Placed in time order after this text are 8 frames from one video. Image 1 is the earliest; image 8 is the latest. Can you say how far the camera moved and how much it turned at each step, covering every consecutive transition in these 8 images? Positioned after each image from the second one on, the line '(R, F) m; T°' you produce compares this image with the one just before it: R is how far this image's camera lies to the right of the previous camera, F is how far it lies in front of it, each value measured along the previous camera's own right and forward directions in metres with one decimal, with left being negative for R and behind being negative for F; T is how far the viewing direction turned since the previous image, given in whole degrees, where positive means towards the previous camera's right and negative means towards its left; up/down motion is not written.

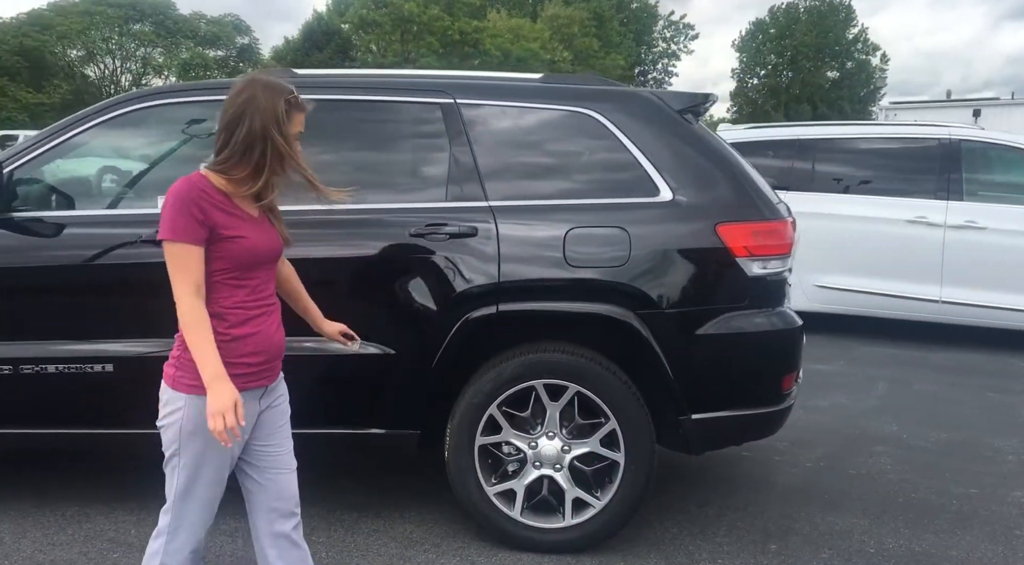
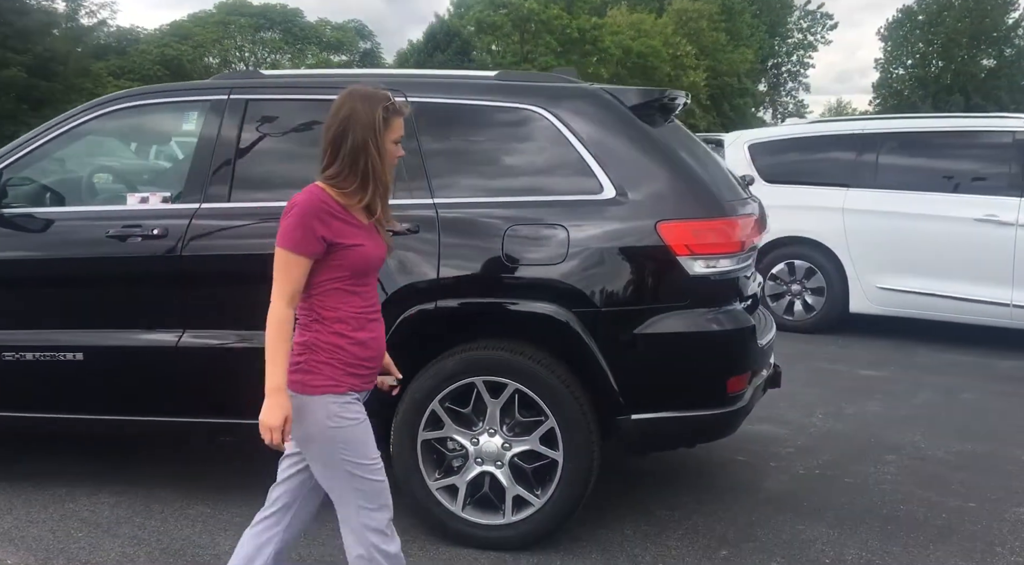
(+0.6, 0.0) m; -7°
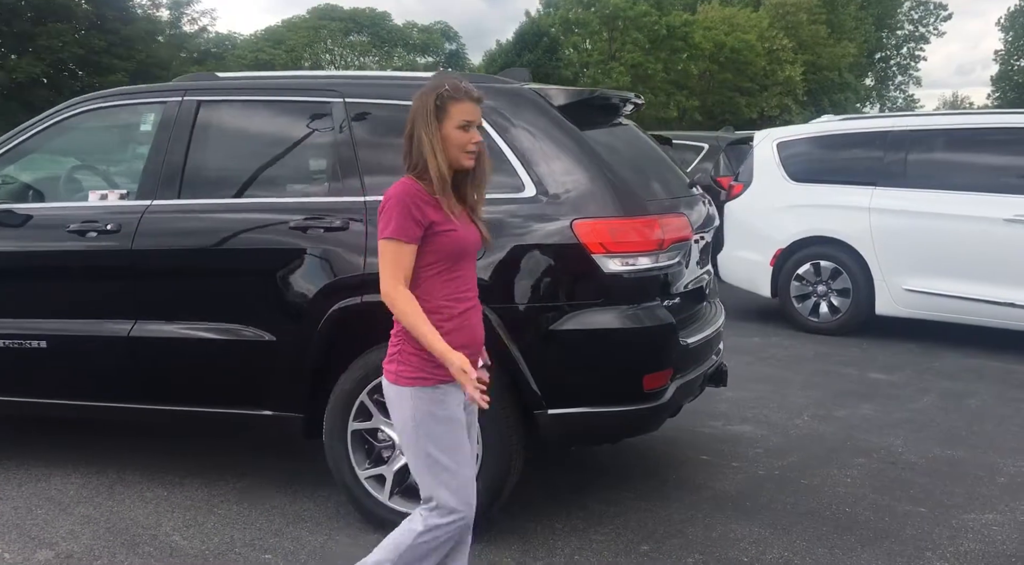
(+0.6, 0.0) m; -4°
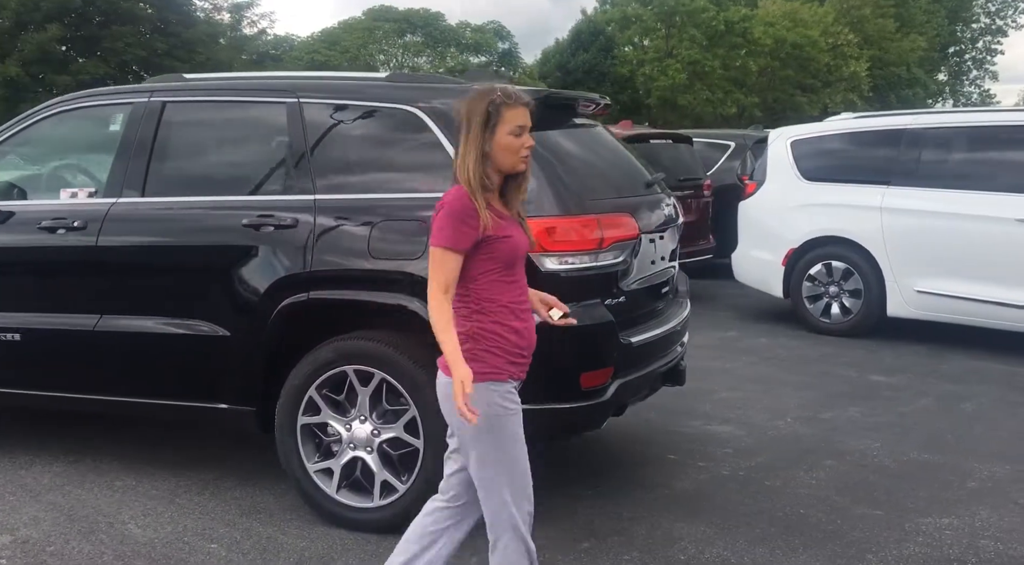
(+0.4, 0.0) m; -3°
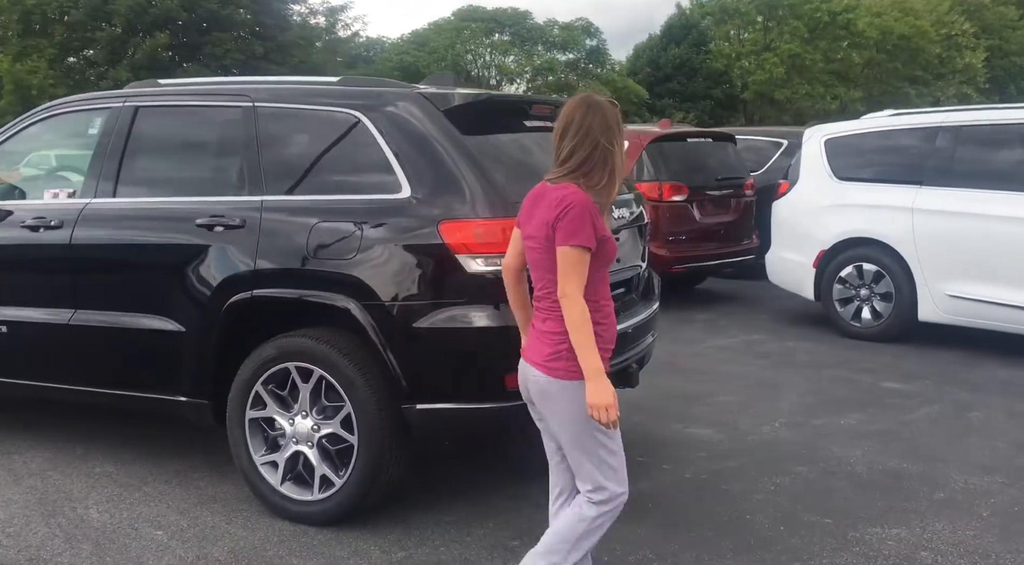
(+0.5, 0.0) m; -5°
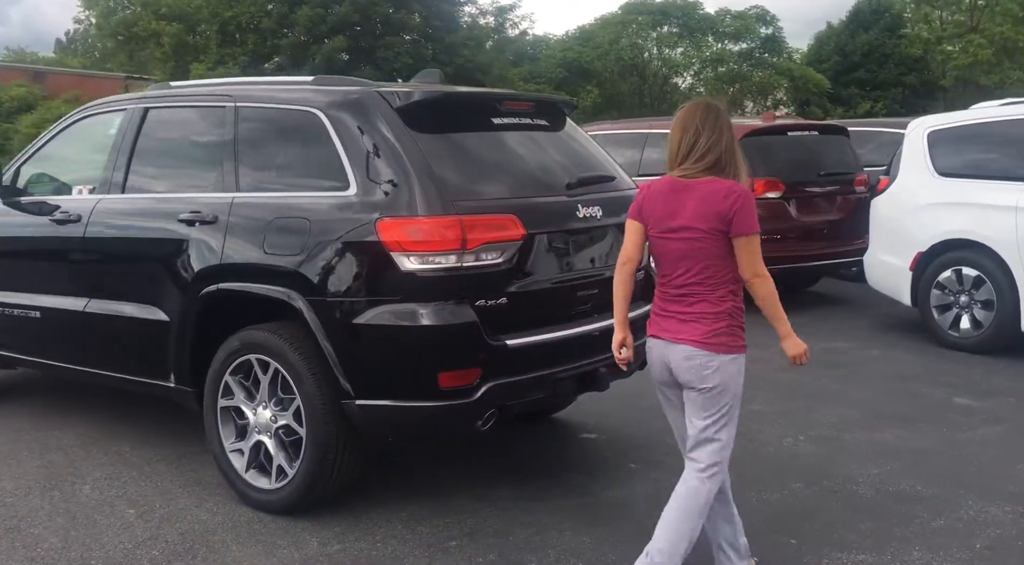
(+0.8, +0.1) m; -9°
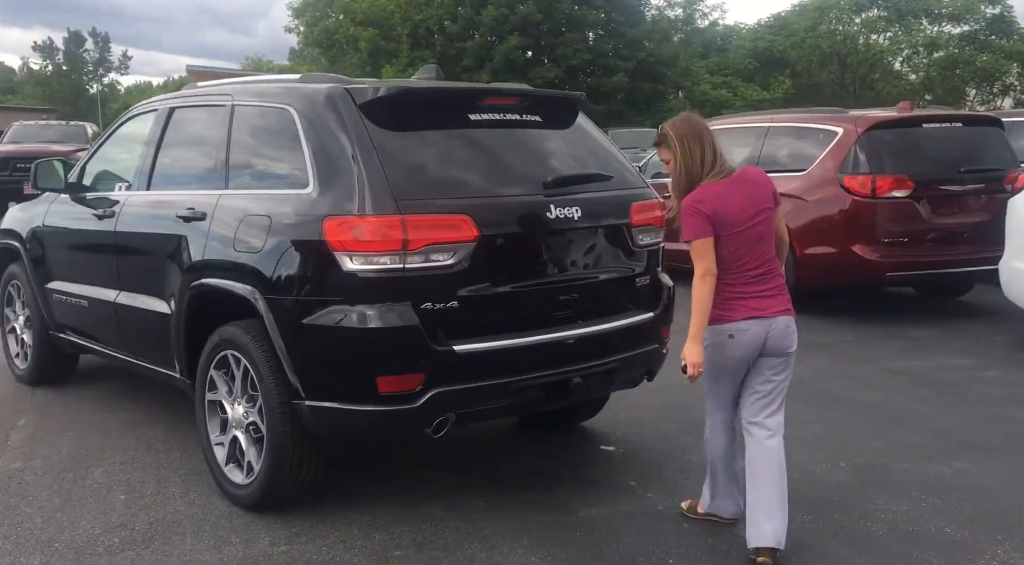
(+0.8, +0.2) m; -11°
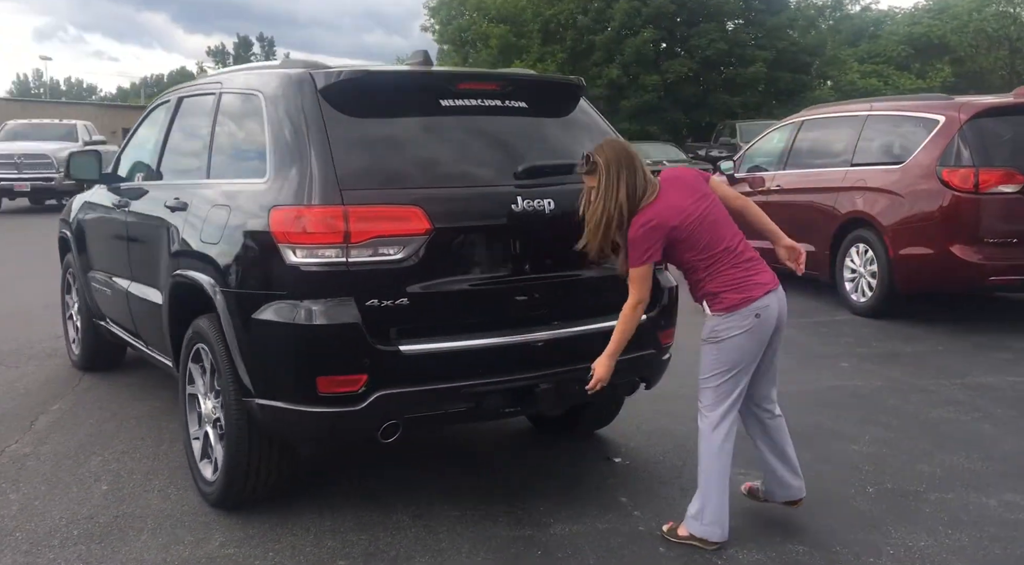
(+0.6, +0.3) m; -8°
